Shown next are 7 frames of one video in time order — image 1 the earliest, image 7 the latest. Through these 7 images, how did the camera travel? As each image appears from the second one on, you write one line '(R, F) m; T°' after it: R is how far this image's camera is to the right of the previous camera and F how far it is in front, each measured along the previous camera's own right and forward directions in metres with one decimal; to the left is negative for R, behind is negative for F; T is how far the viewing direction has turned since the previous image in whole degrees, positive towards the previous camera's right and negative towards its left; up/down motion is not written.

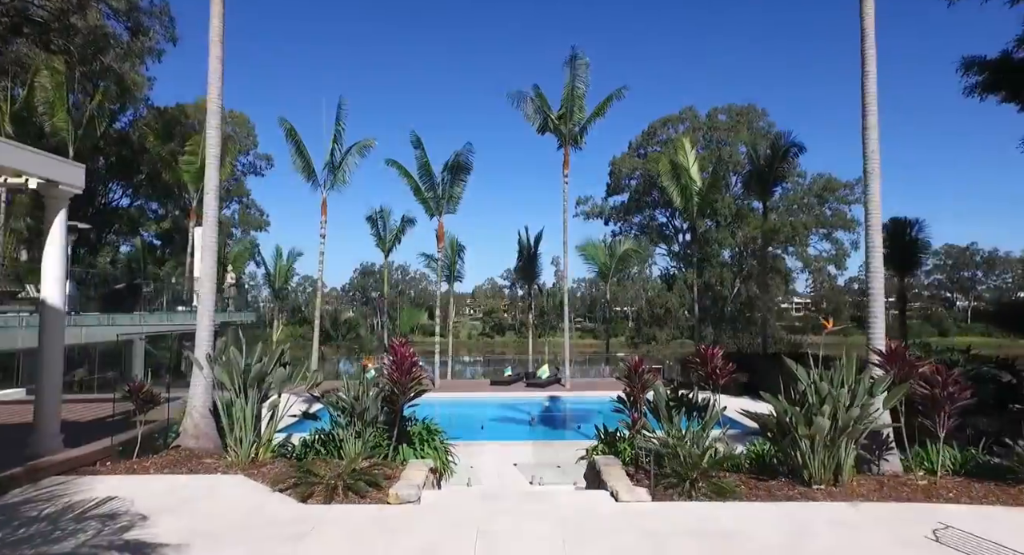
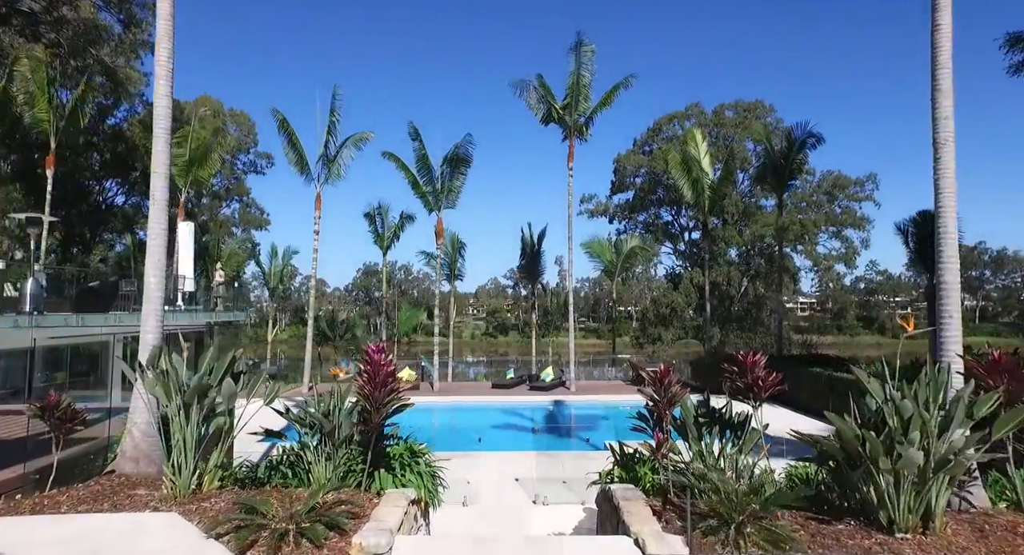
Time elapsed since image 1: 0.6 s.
(0.0, +0.8) m; 0°
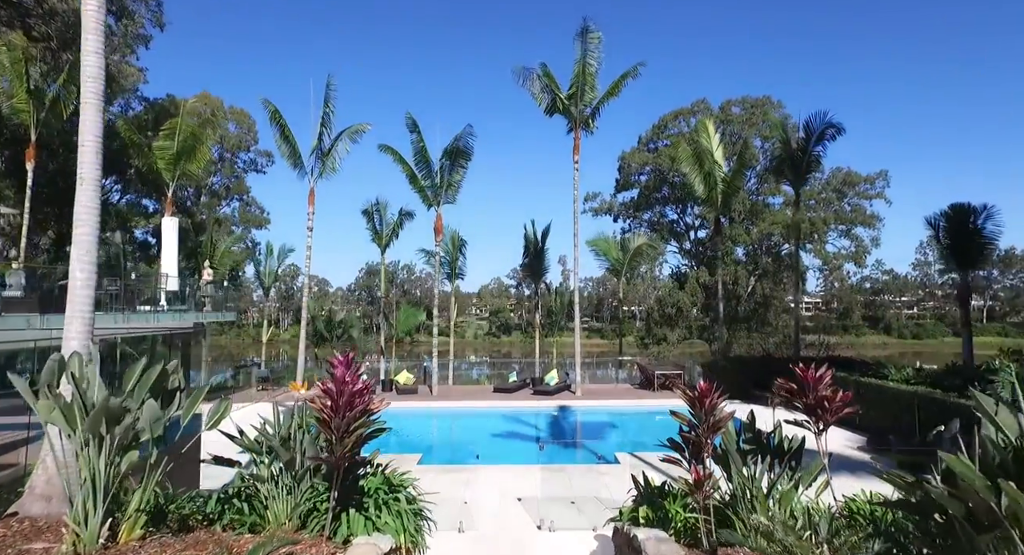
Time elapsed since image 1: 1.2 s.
(0.0, +0.8) m; 0°
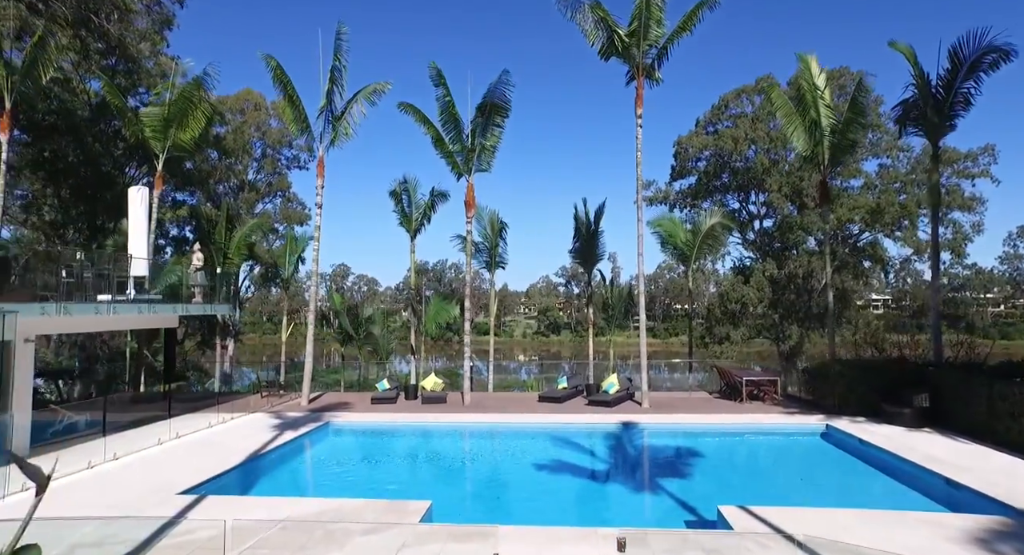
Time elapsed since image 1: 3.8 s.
(0.0, +3.1) m; -5°
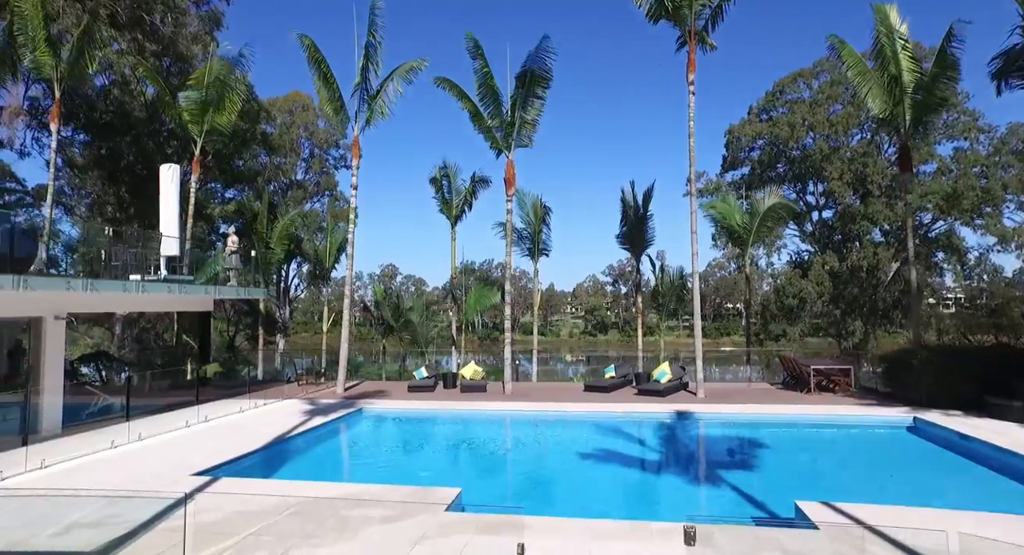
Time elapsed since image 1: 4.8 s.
(+0.1, +0.8) m; -5°
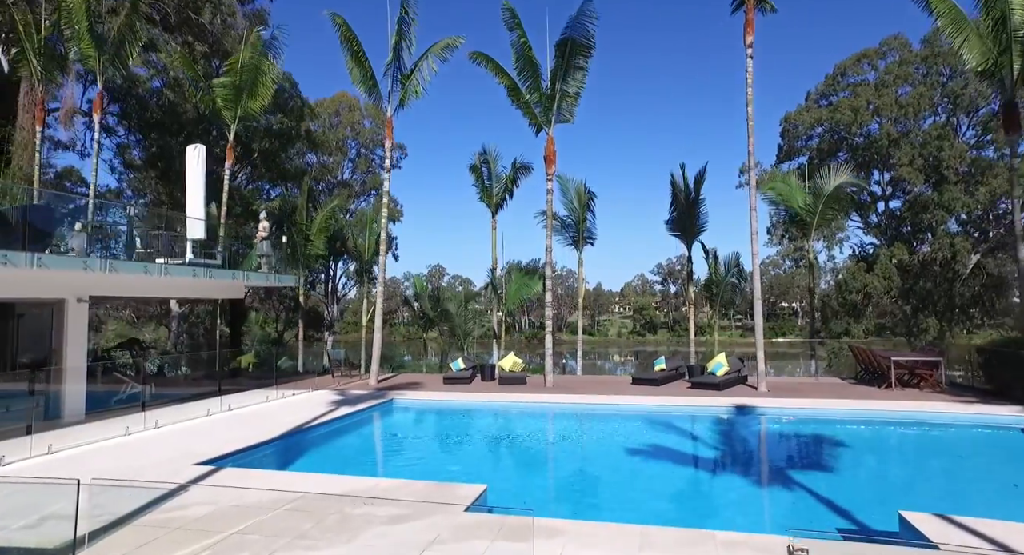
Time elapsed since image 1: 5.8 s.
(+0.1, +0.8) m; -5°
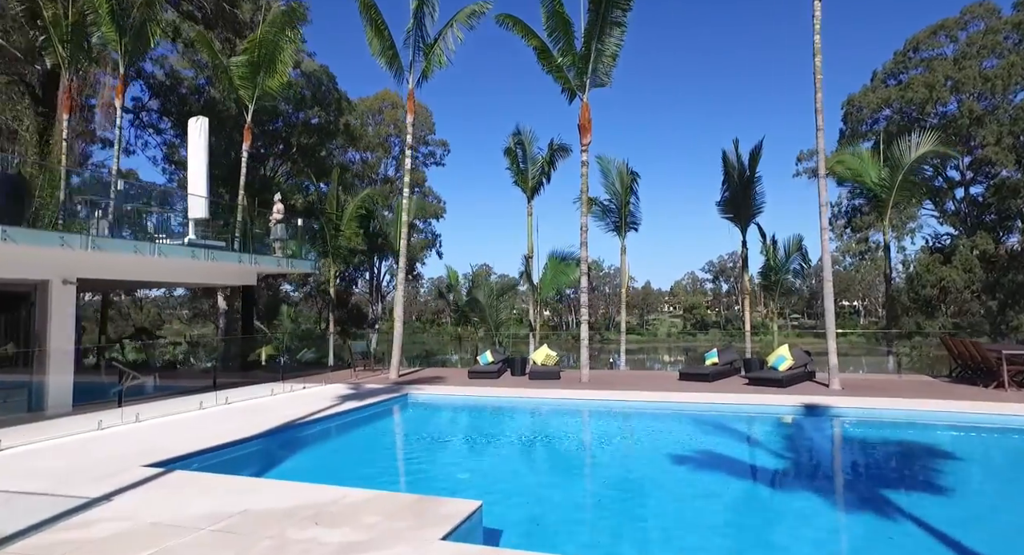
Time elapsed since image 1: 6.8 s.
(+0.3, +1.2) m; -5°
